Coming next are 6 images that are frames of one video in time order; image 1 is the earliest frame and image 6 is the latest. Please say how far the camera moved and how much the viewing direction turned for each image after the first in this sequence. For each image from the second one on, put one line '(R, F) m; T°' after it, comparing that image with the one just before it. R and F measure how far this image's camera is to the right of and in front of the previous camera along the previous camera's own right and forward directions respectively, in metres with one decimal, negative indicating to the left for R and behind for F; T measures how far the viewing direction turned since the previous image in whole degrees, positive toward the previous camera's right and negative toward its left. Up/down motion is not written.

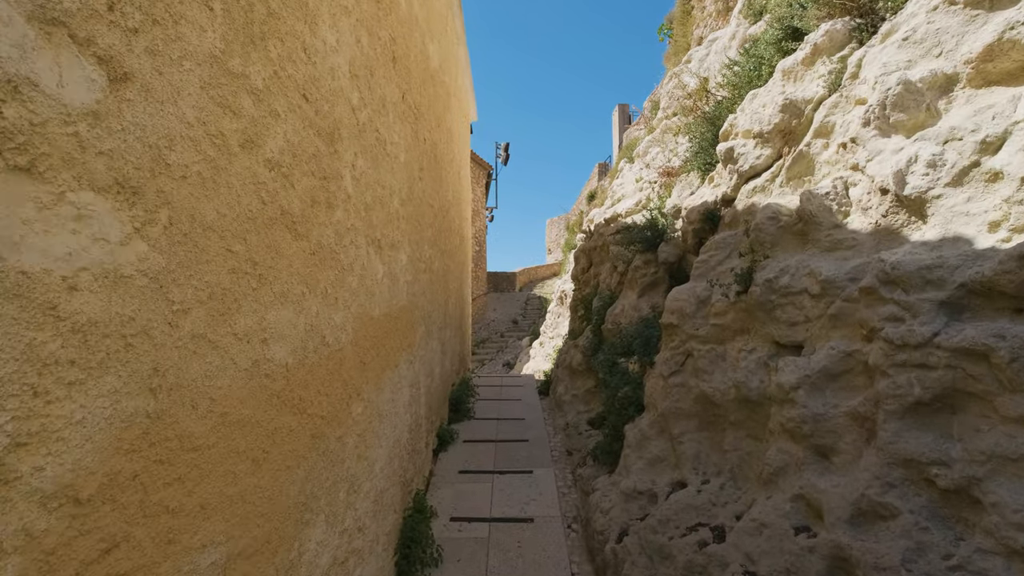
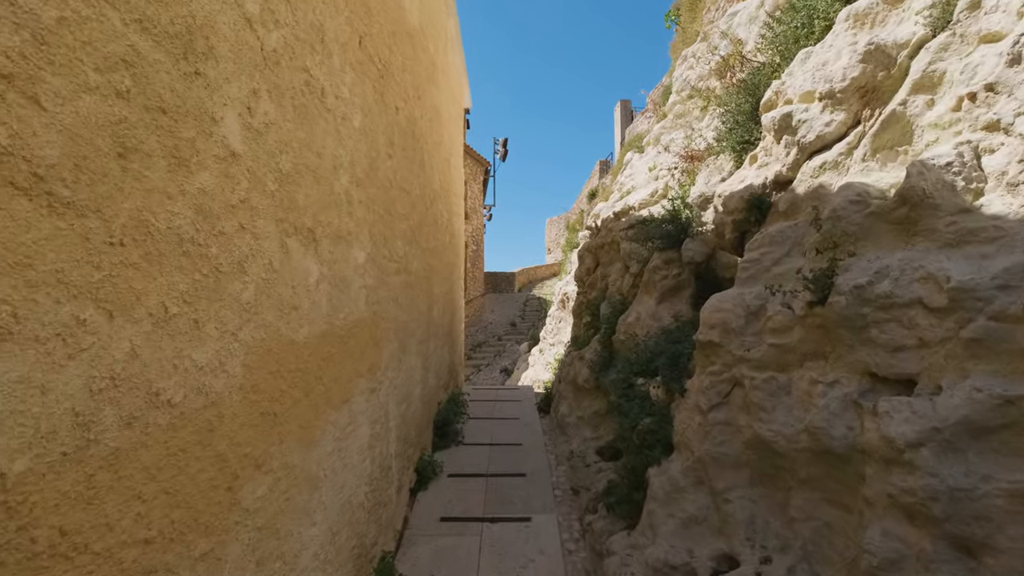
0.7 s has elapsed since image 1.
(0.0, +0.9) m; 0°
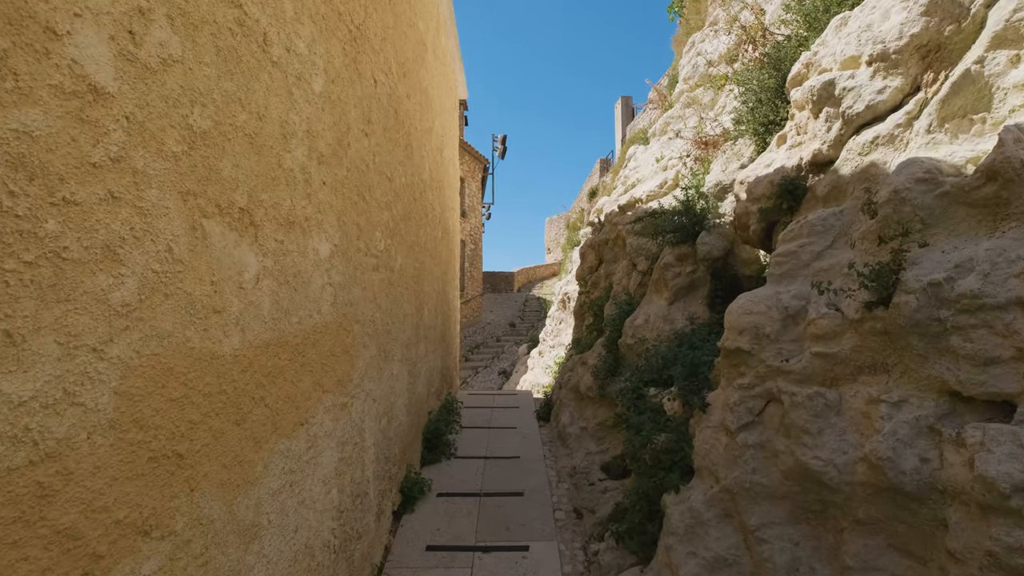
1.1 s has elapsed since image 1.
(0.0, +0.4) m; 0°
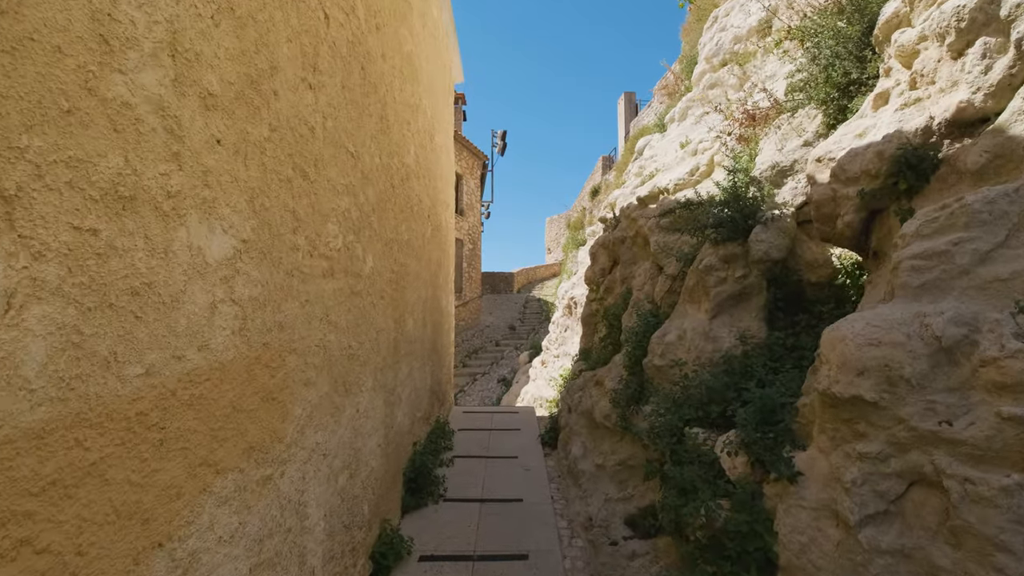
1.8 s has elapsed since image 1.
(0.0, +0.8) m; 0°
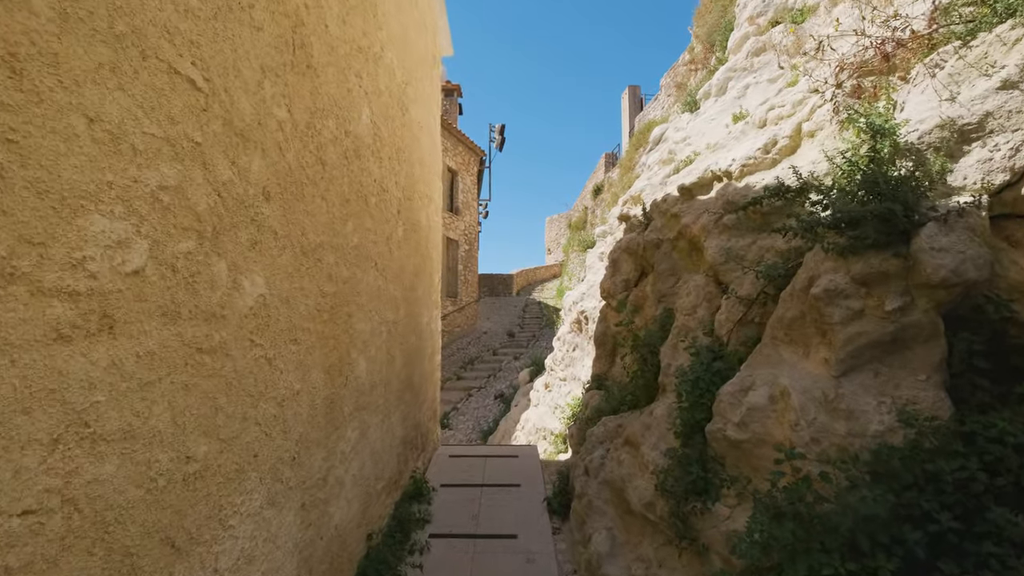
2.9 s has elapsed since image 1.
(0.0, +1.3) m; 0°
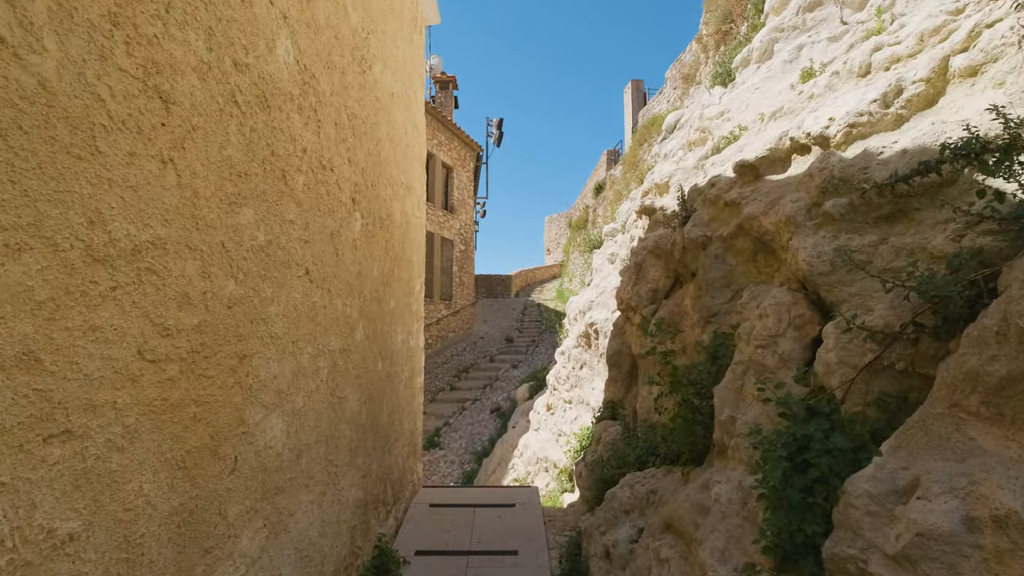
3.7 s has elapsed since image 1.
(0.0, +1.0) m; 0°
